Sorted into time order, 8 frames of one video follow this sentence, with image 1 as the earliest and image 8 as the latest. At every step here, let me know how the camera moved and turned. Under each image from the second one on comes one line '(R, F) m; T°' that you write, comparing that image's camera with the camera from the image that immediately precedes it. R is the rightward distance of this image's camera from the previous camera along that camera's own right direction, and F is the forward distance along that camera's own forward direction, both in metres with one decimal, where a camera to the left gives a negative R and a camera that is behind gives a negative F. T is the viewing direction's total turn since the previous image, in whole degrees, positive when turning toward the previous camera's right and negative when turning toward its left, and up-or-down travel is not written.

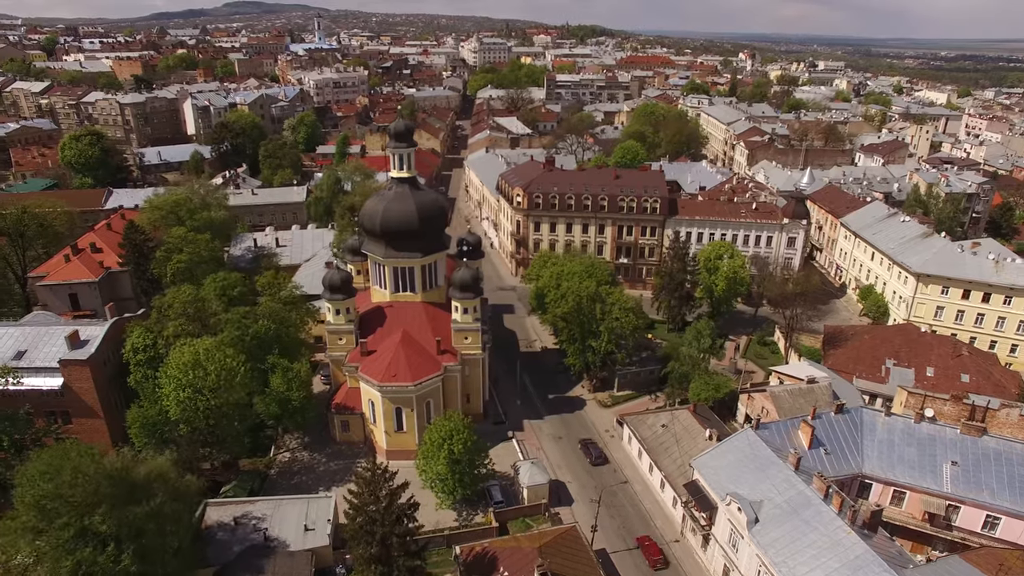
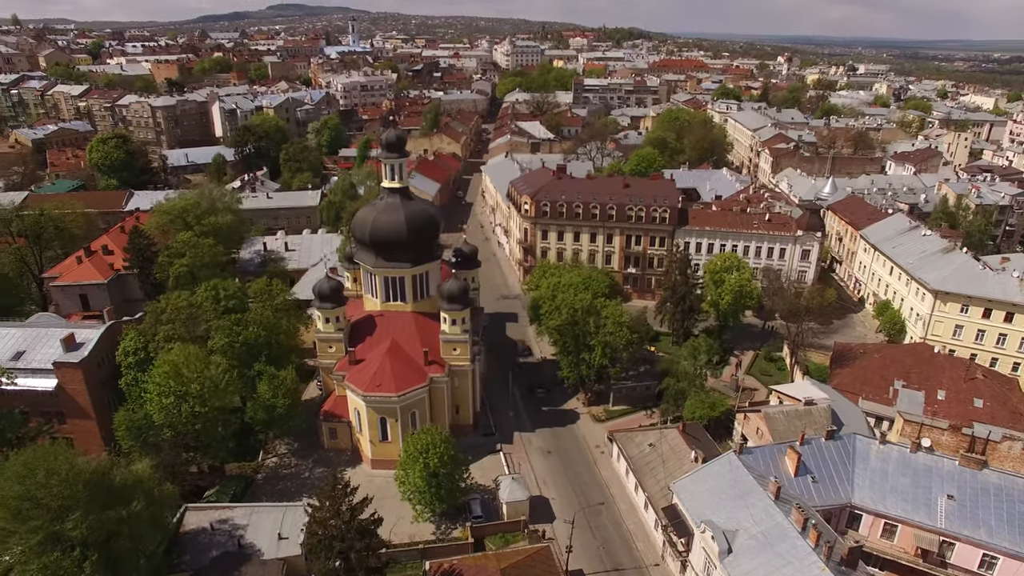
(+2.9, +0.6) m; -3°
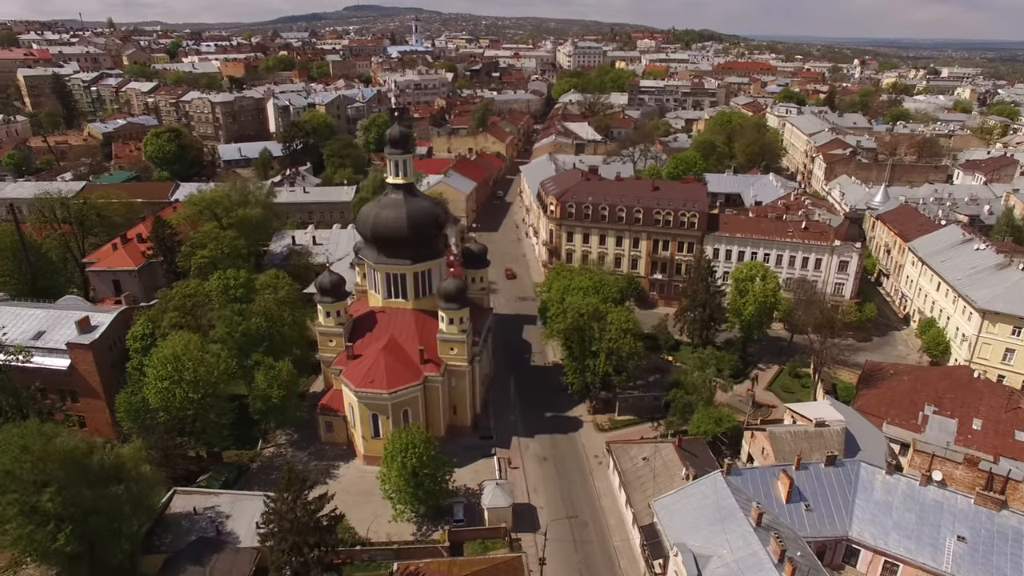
(+4.0, +1.1) m; -5°
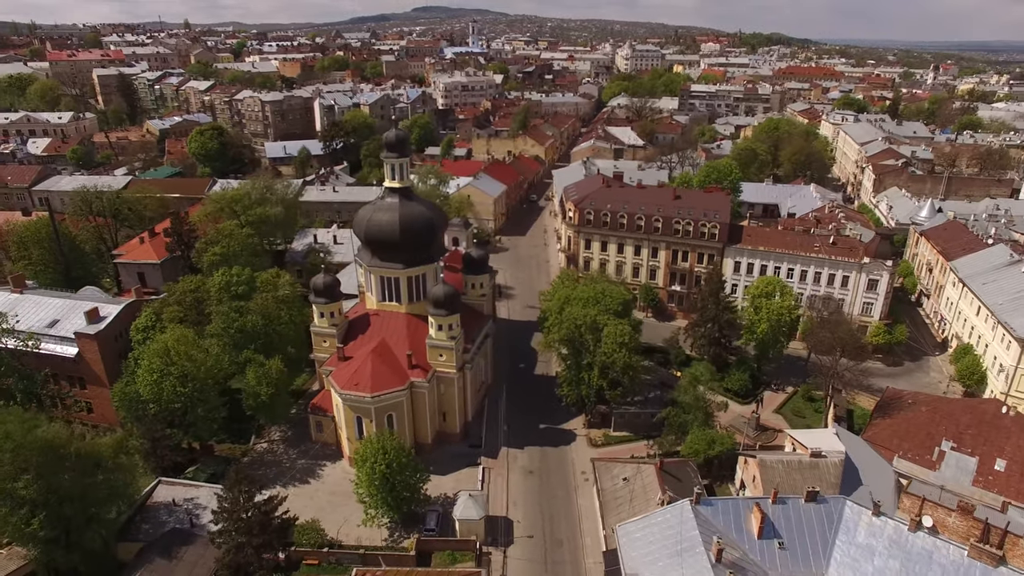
(+4.2, +0.9) m; -5°
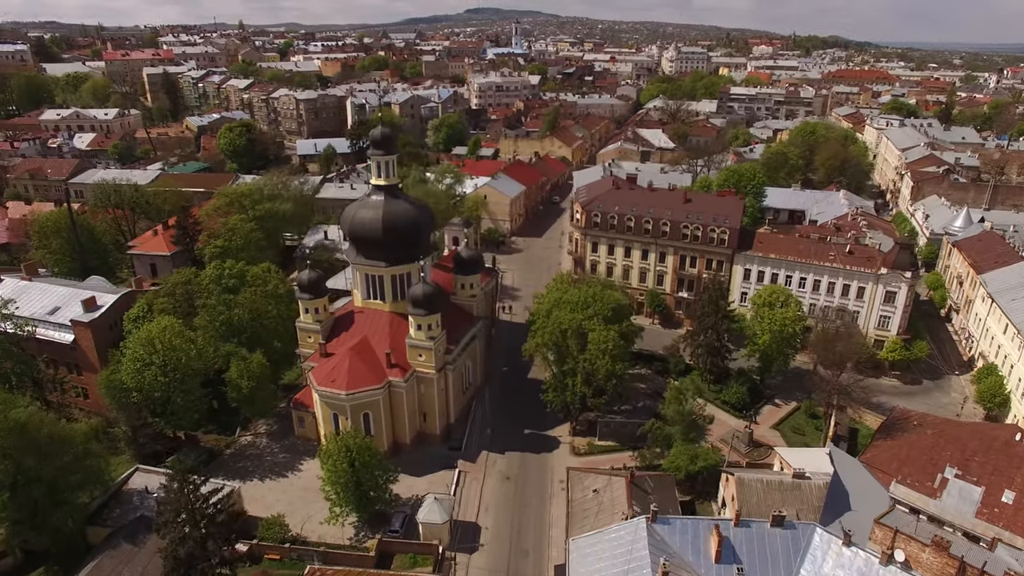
(+4.1, +1.0) m; -4°
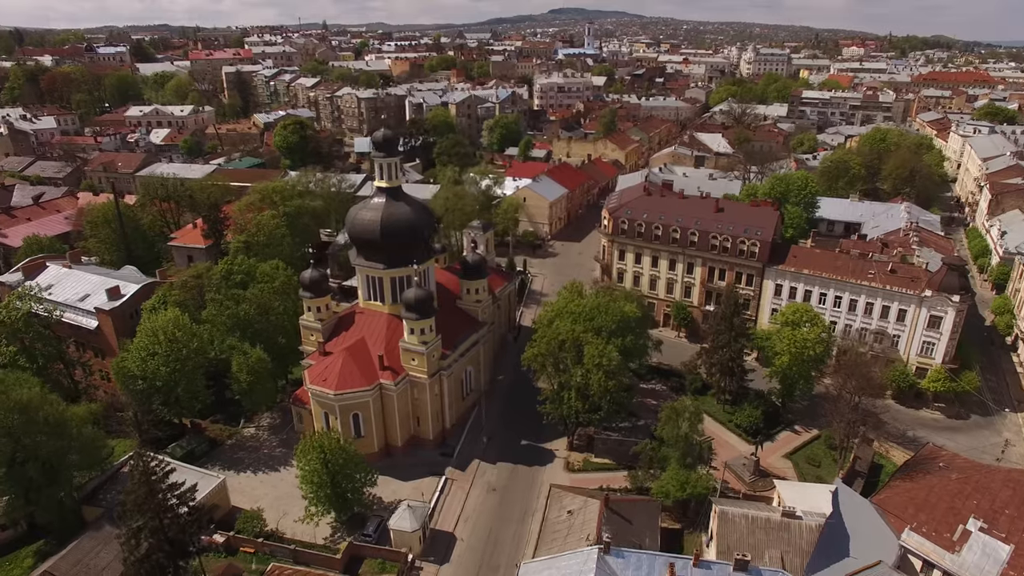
(+4.9, +1.3) m; -7°
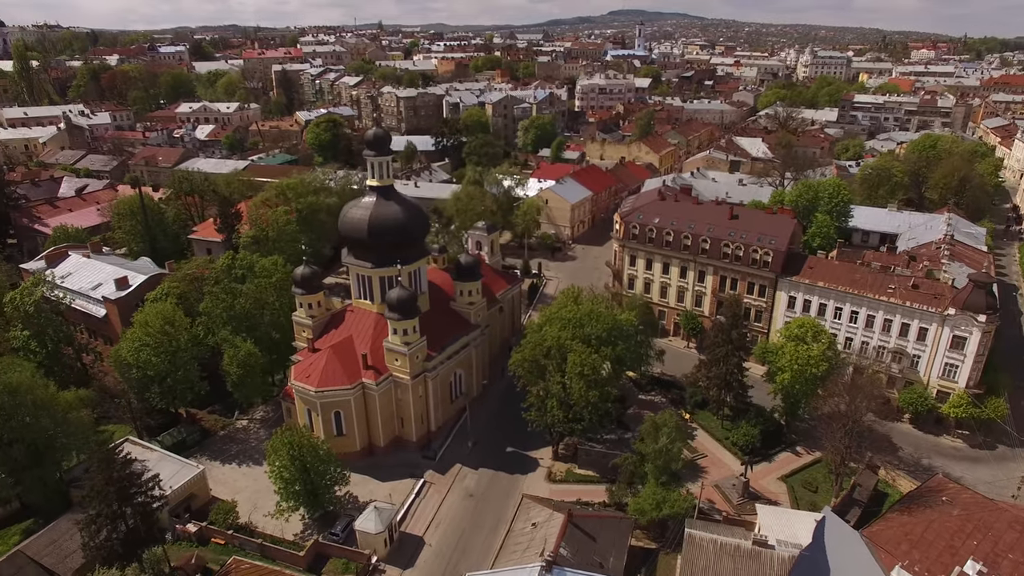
(+4.1, +1.0) m; -5°
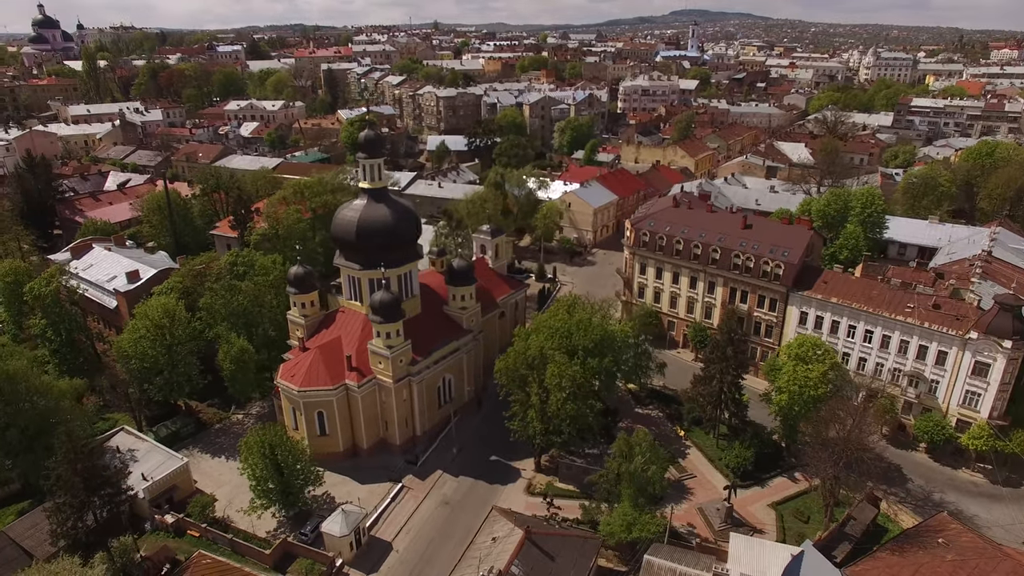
(+4.2, +0.9) m; -5°
